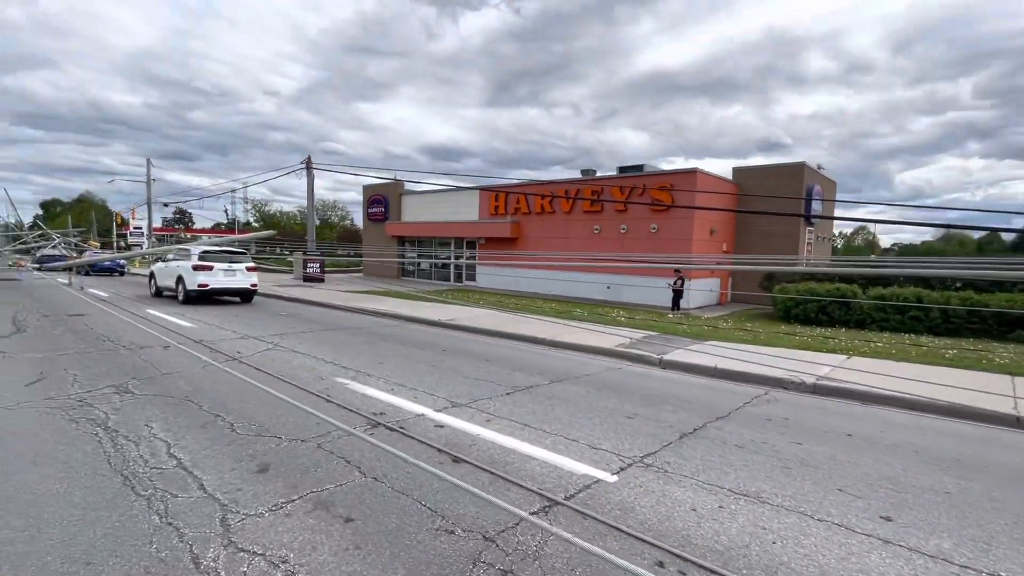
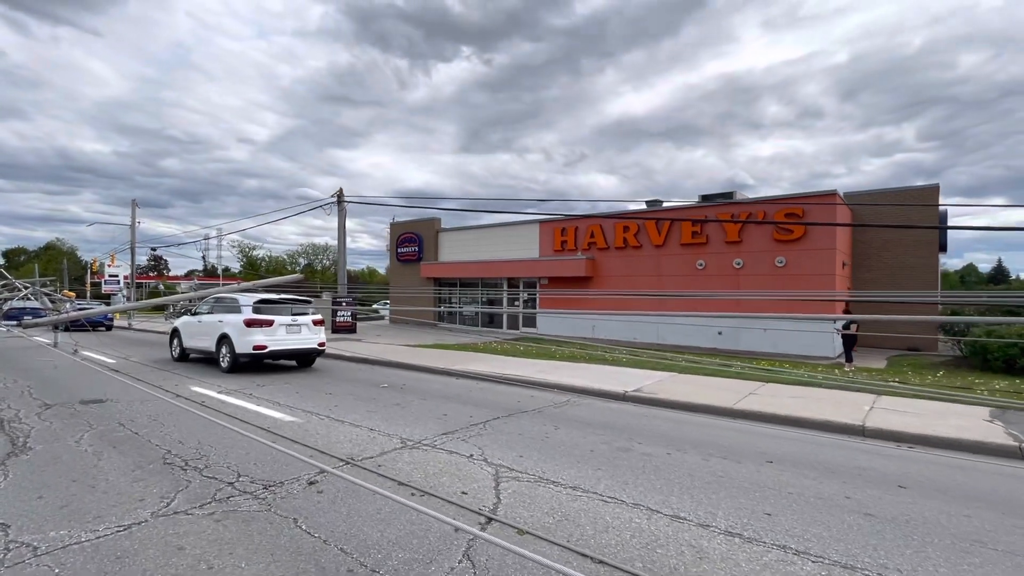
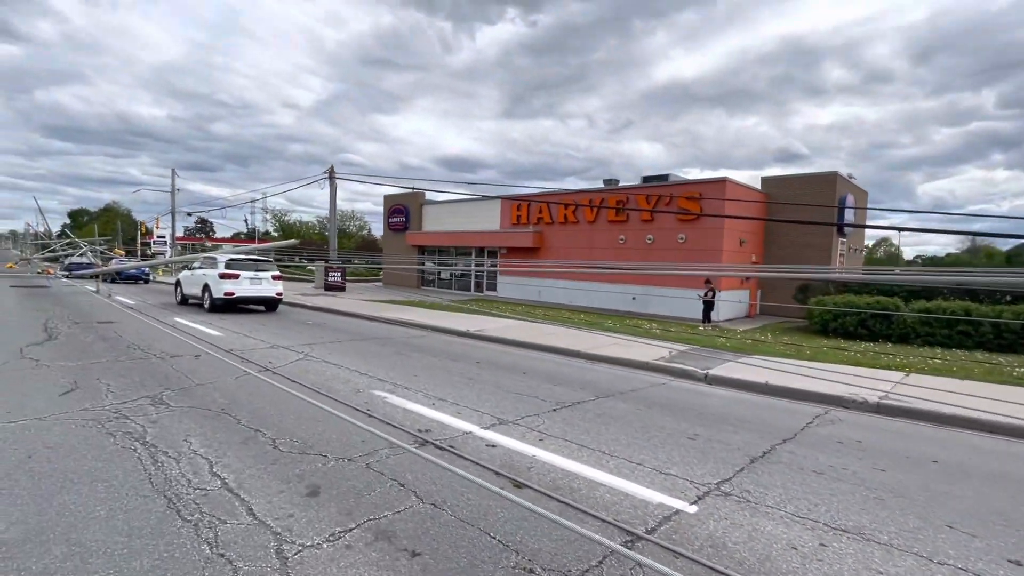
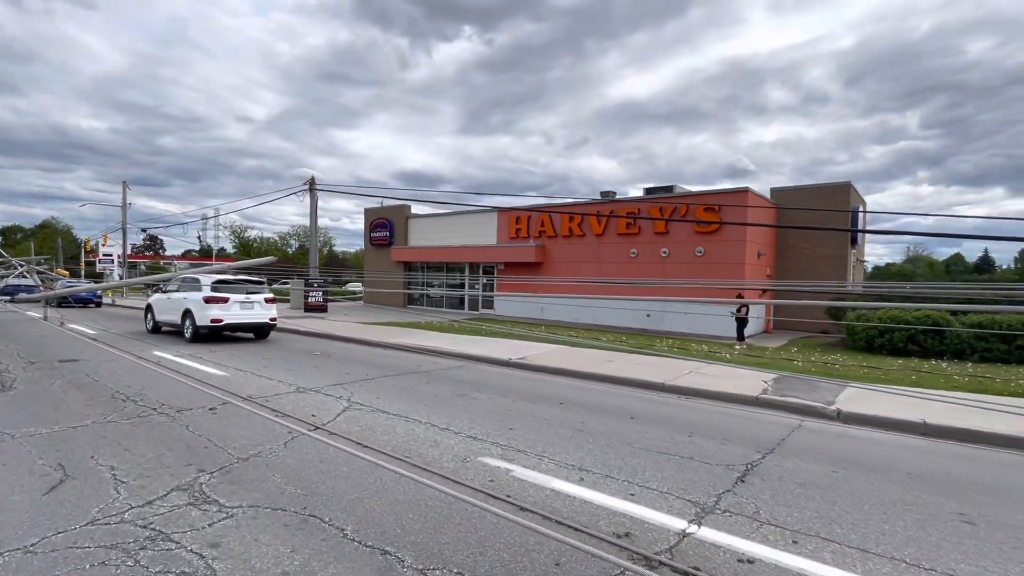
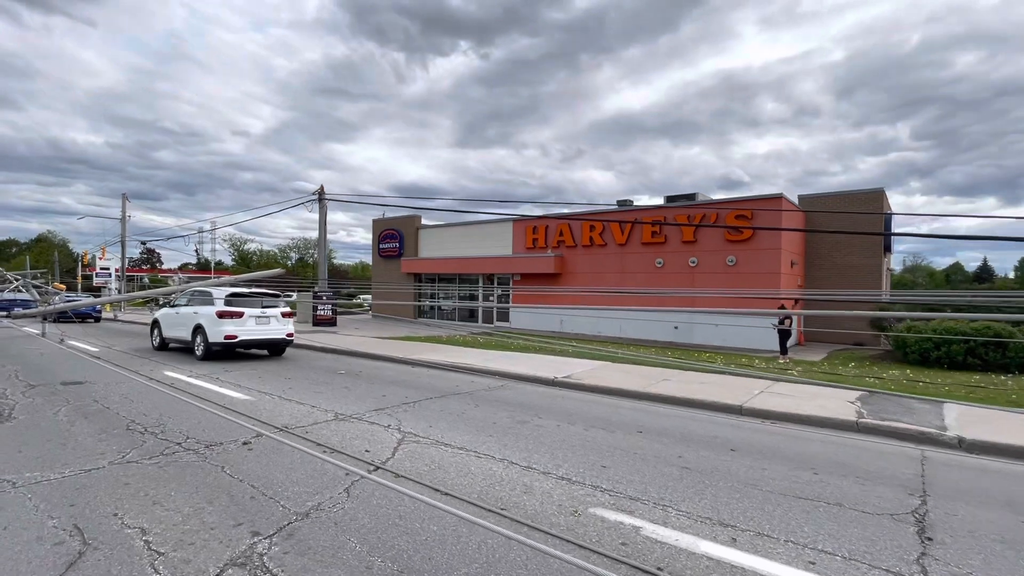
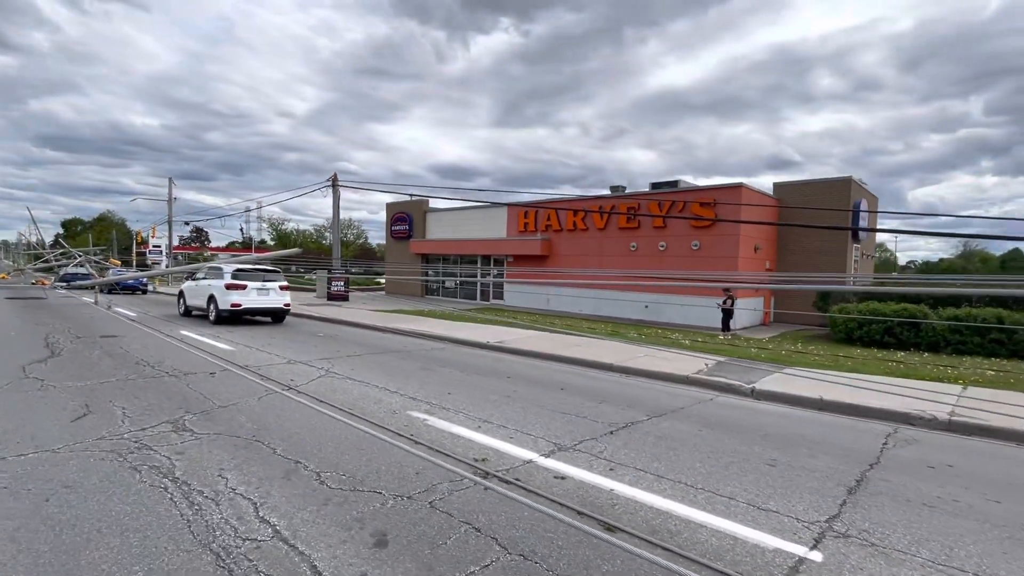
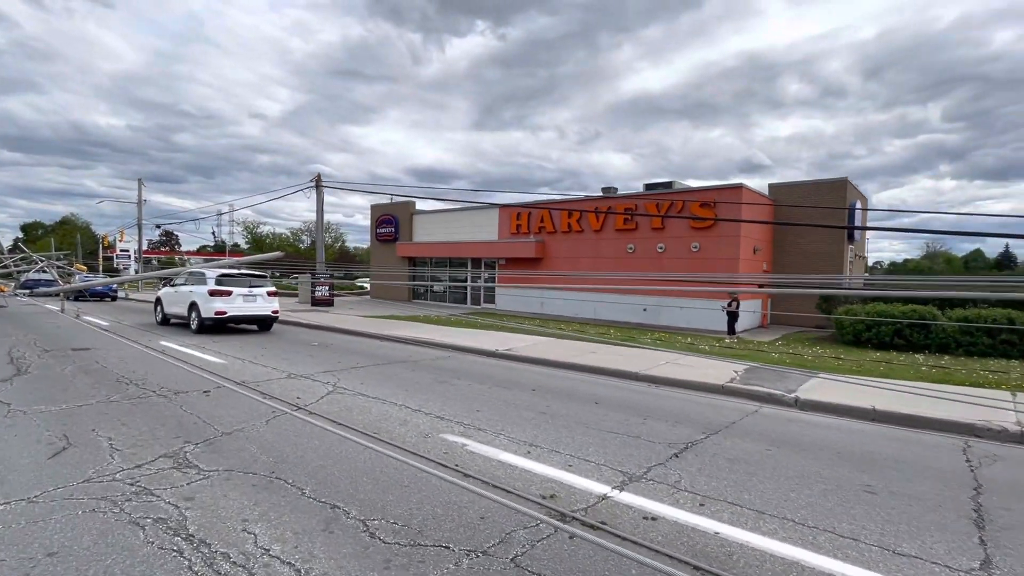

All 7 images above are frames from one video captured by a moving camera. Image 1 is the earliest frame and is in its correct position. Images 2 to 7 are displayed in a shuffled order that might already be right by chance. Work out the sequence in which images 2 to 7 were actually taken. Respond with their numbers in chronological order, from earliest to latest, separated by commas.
3, 6, 7, 4, 5, 2
